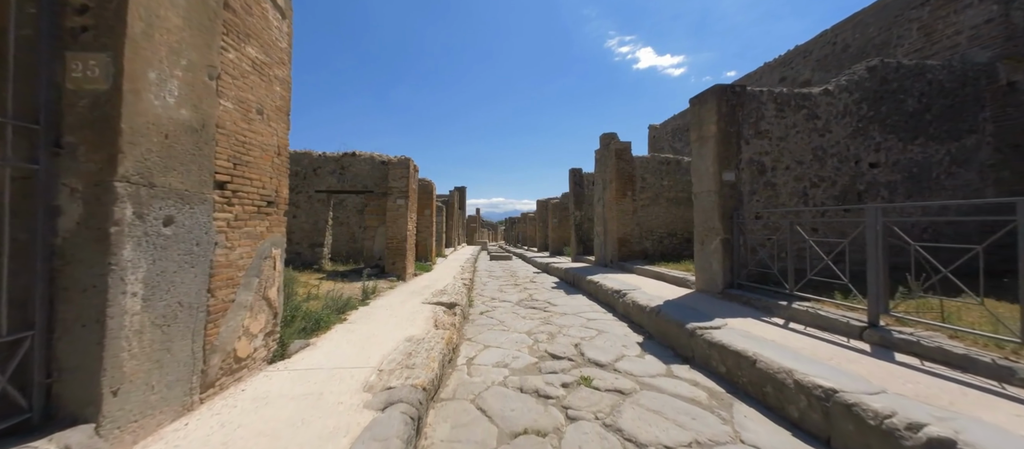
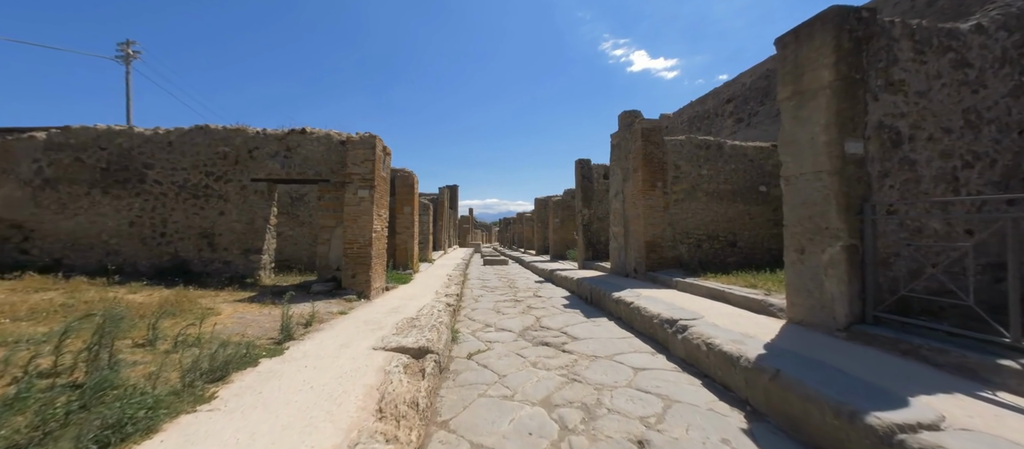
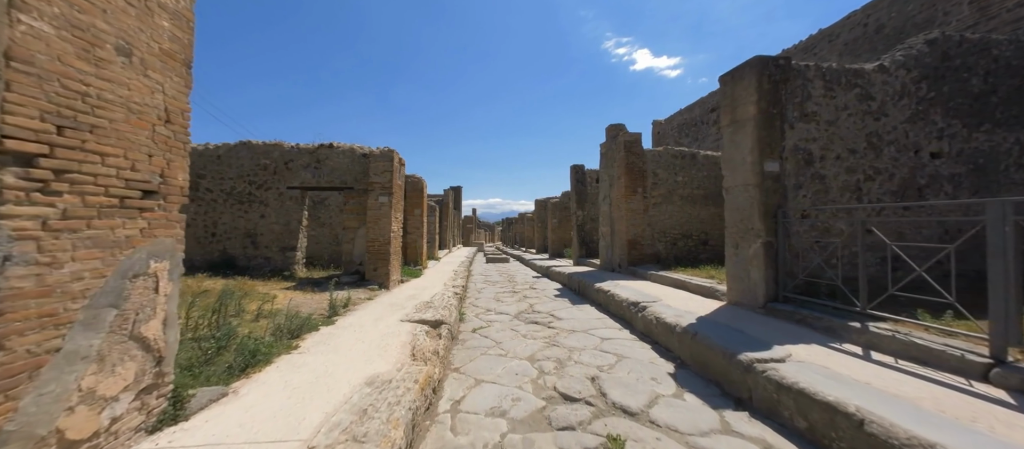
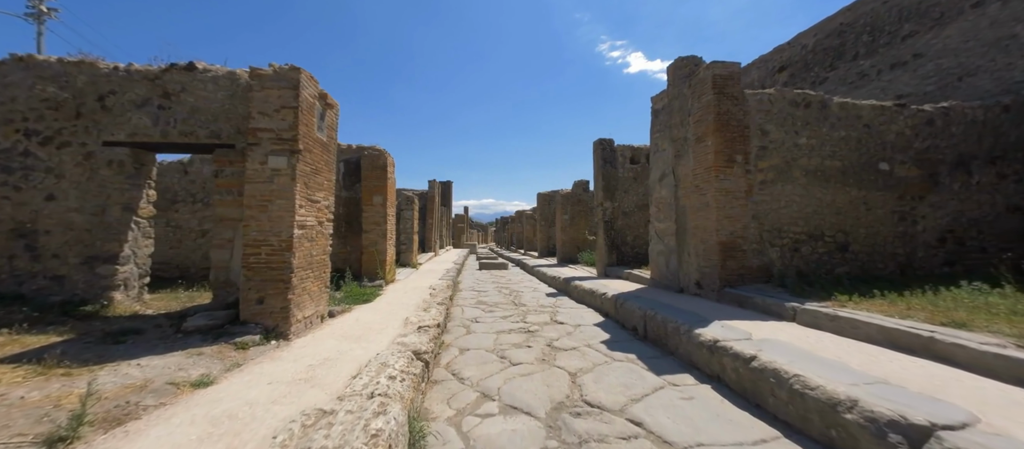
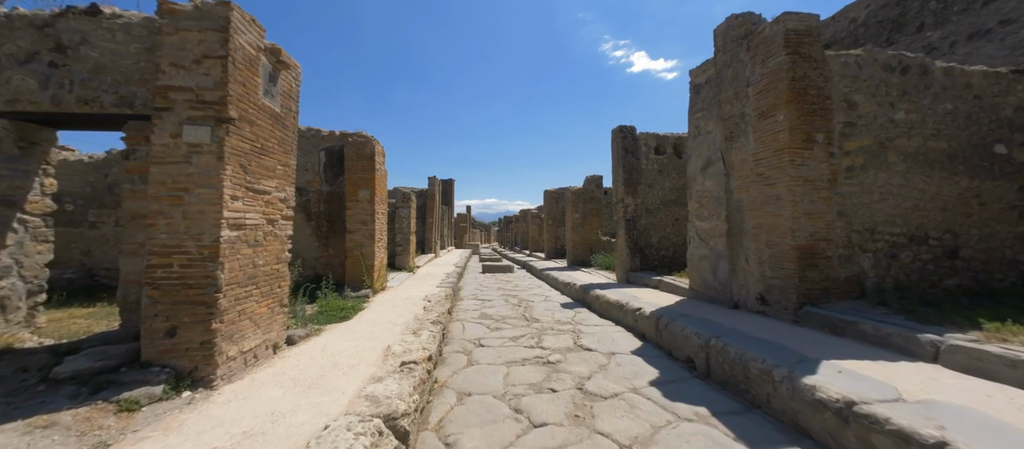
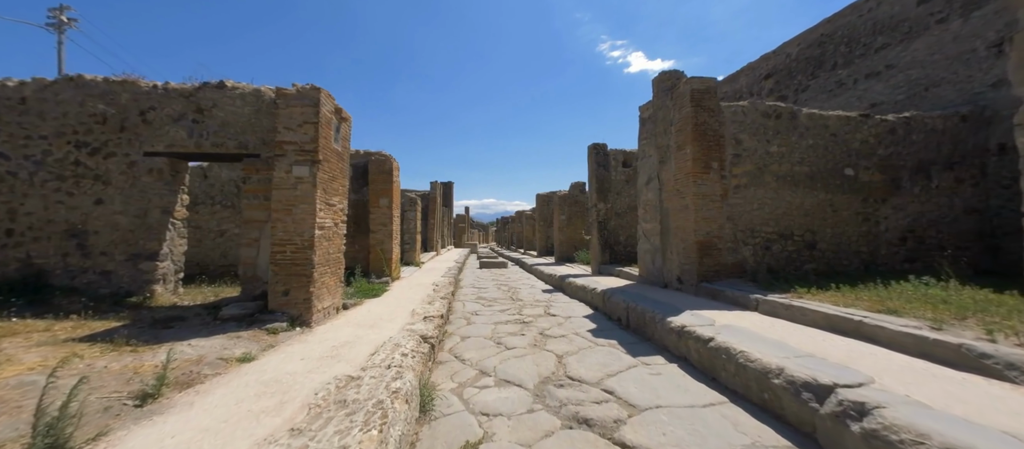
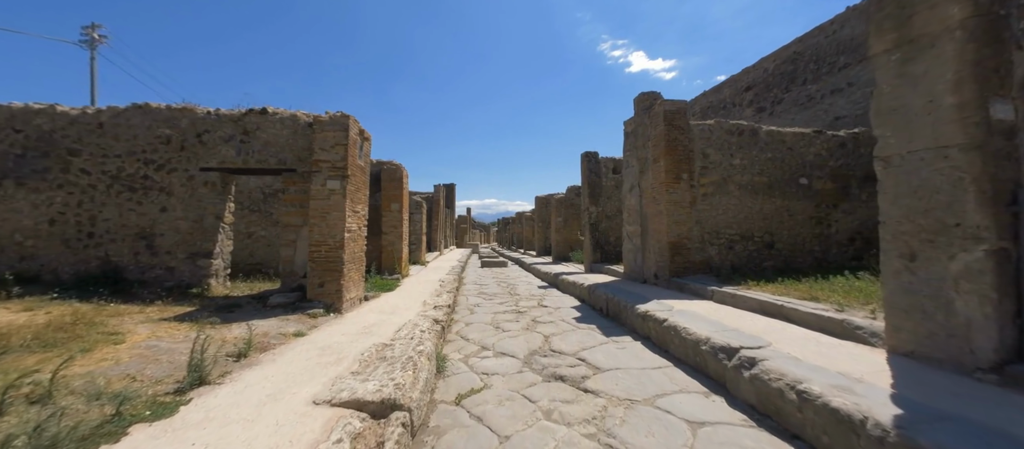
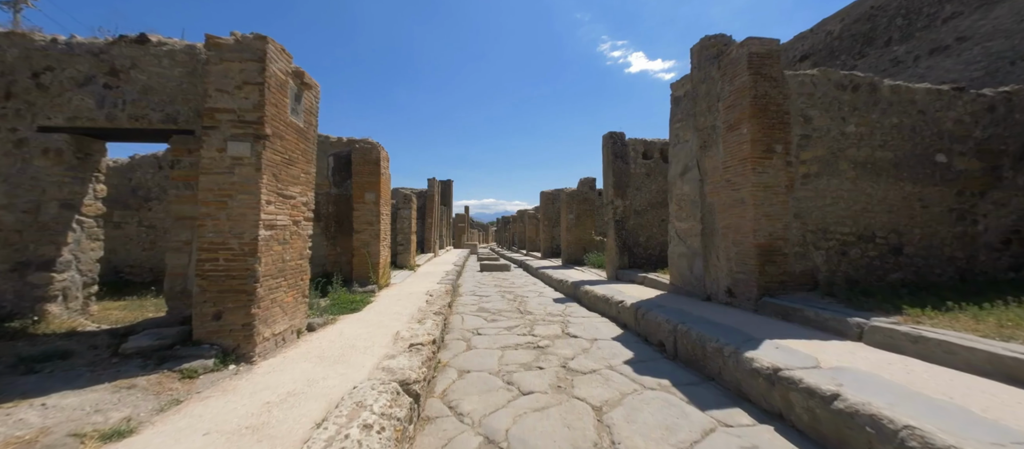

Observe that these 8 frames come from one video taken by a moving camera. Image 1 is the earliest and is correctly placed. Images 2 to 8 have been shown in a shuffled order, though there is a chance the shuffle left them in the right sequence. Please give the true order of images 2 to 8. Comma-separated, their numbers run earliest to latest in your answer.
3, 2, 7, 6, 4, 8, 5
